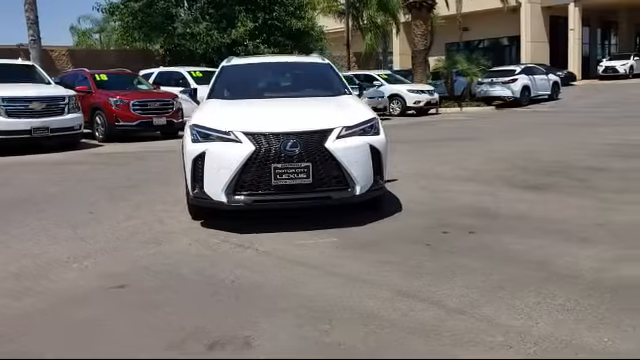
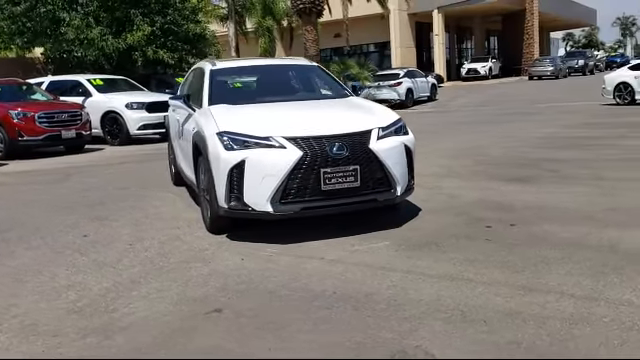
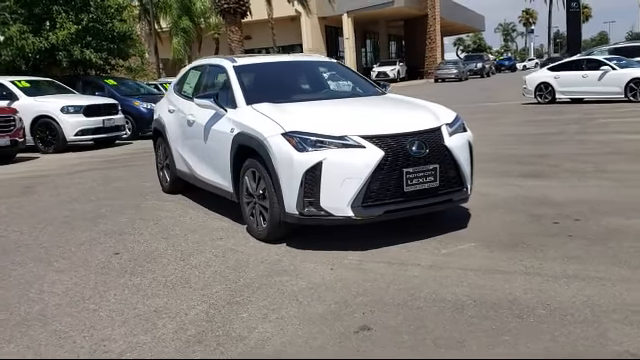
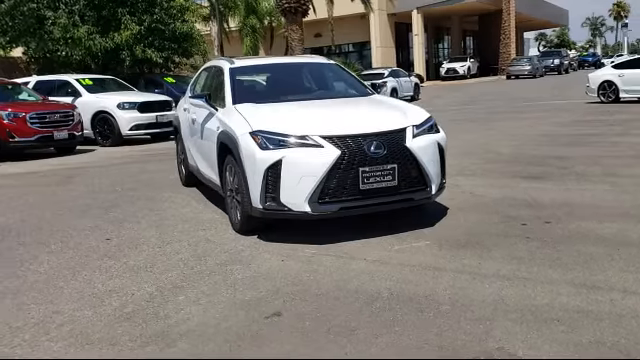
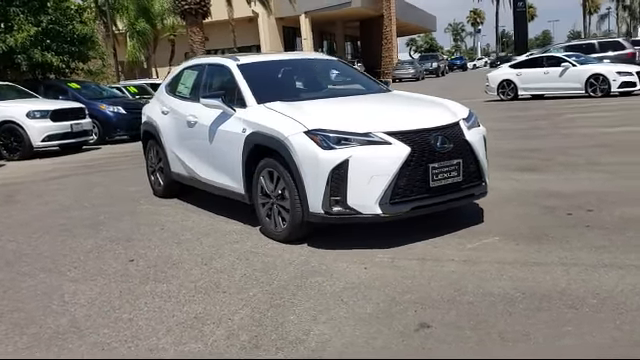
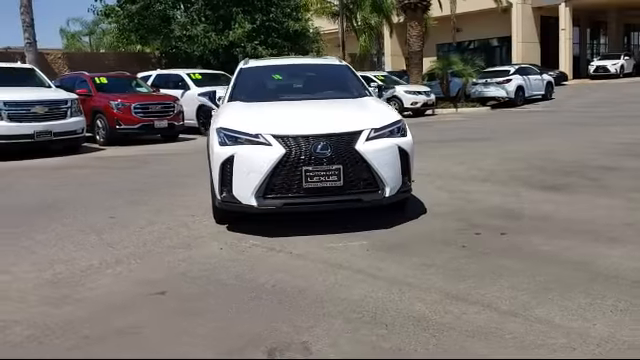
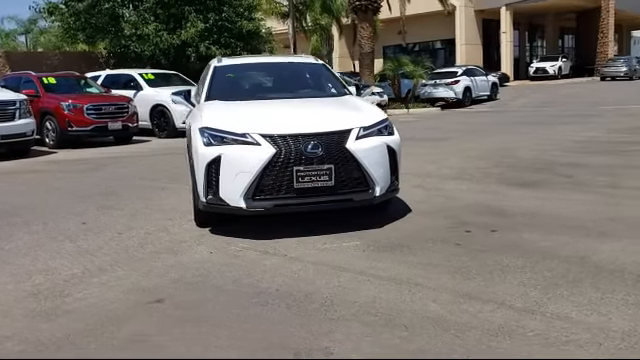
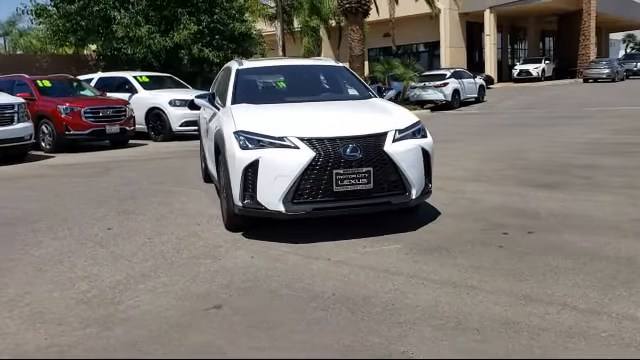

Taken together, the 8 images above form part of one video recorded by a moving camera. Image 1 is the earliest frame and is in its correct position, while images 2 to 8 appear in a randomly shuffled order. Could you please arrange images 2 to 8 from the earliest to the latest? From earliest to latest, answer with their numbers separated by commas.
6, 7, 8, 2, 4, 3, 5
